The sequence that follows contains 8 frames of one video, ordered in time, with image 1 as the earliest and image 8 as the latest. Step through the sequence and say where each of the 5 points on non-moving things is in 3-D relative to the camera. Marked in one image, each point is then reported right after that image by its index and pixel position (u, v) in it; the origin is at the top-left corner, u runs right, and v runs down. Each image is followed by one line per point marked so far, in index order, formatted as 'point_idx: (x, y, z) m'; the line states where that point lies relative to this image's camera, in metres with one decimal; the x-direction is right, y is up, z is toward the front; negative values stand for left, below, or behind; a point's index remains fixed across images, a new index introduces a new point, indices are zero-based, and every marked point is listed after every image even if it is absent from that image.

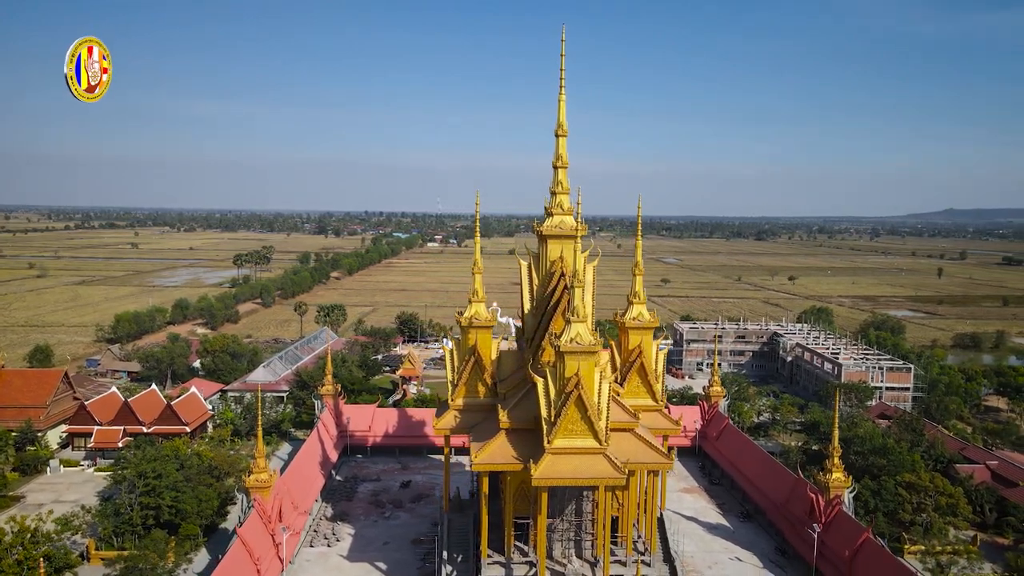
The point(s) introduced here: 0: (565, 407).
0: (+1.1, -2.8, +15.8) m
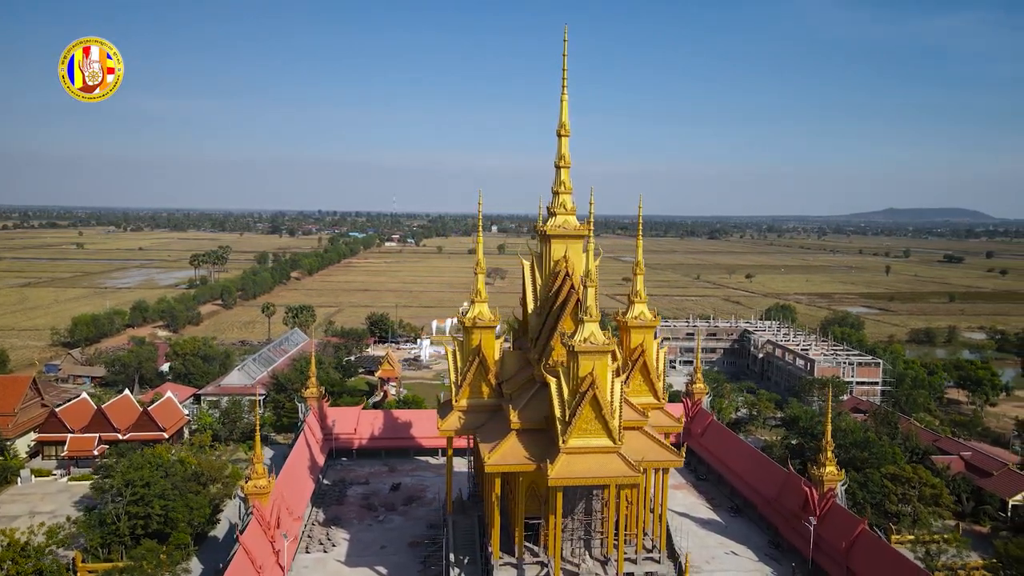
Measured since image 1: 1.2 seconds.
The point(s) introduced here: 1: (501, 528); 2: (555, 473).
0: (+1.5, -2.8, +15.8) m
1: (-0.4, -6.2, +17.5) m
2: (+0.9, -4.3, +15.8) m
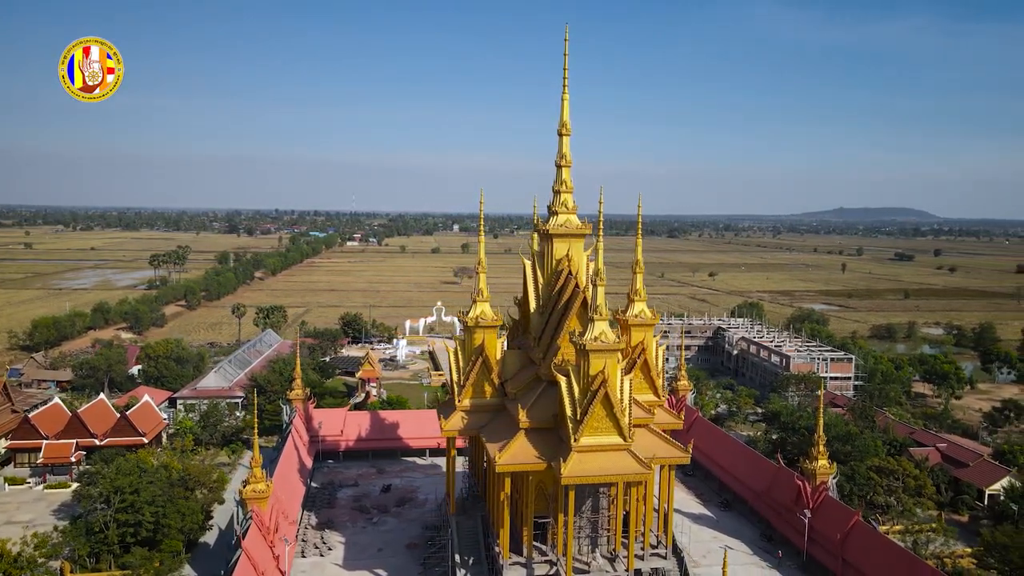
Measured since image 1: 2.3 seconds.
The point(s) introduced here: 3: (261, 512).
0: (+1.9, -2.7, +15.9) m
1: (-0.1, -6.2, +17.4) m
2: (+1.3, -4.3, +15.8) m
3: (-7.4, -6.6, +19.8) m
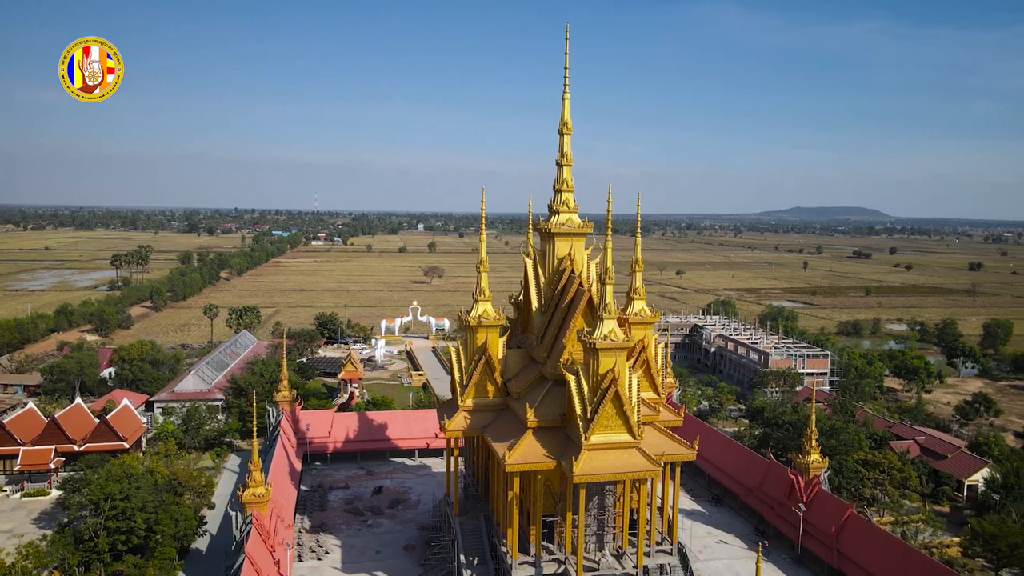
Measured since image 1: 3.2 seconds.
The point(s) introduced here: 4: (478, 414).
0: (+2.1, -2.7, +15.9) m
1: (+0.1, -6.2, +17.4) m
2: (+1.6, -4.3, +15.8) m
3: (-7.3, -6.6, +19.5) m
4: (-1.0, -3.7, +20.0) m
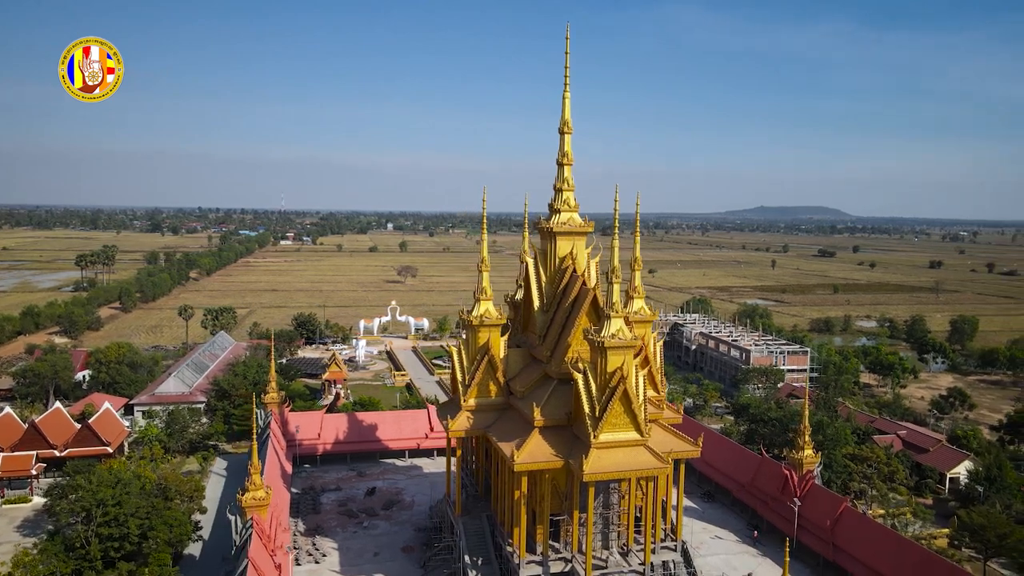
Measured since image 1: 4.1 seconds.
0: (+2.4, -2.7, +16.0) m
1: (+0.3, -6.1, +17.4) m
2: (+1.8, -4.2, +15.8) m
3: (-7.2, -6.6, +19.2) m
4: (-0.9, -3.7, +19.9) m
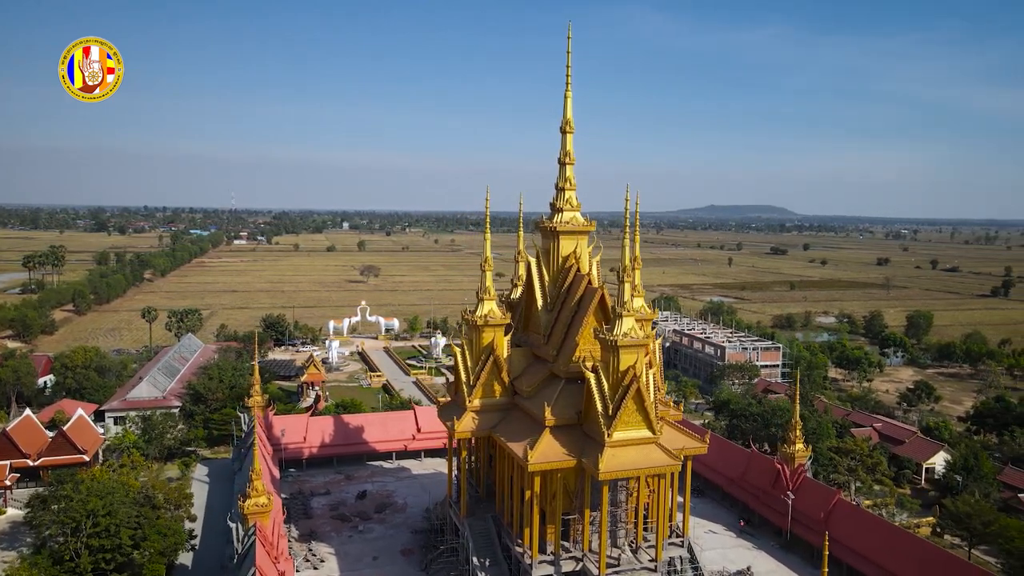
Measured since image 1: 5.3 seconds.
0: (+2.8, -2.7, +16.1) m
1: (+0.6, -6.1, +17.4) m
2: (+2.2, -4.2, +15.9) m
3: (-6.9, -6.6, +18.8) m
4: (-0.7, -3.7, +19.8) m
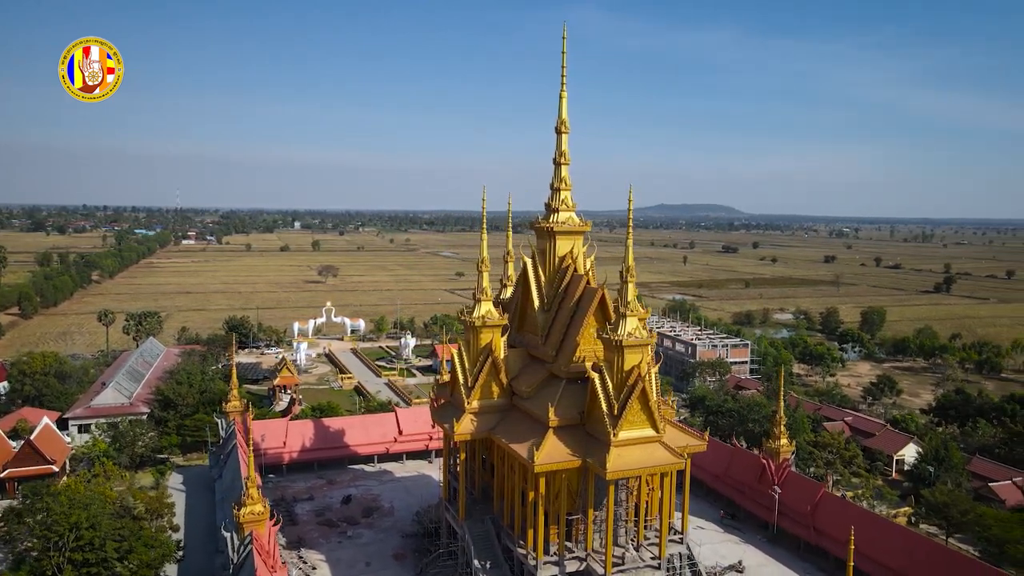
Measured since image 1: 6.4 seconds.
0: (+3.0, -2.7, +16.2) m
1: (+0.8, -6.2, +17.4) m
2: (+2.4, -4.2, +16.0) m
3: (-6.8, -6.7, +18.3) m
4: (-0.8, -3.7, +19.7) m
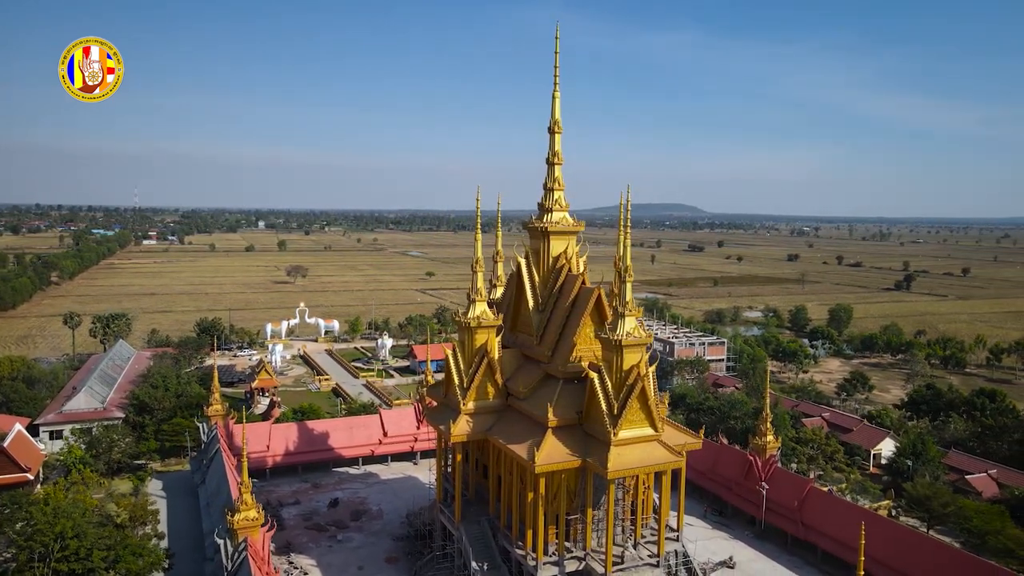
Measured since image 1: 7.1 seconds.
0: (+3.0, -2.7, +16.3) m
1: (+0.8, -6.2, +17.4) m
2: (+2.5, -4.3, +16.1) m
3: (-6.8, -6.8, +18.0) m
4: (-0.9, -3.8, +19.7) m
